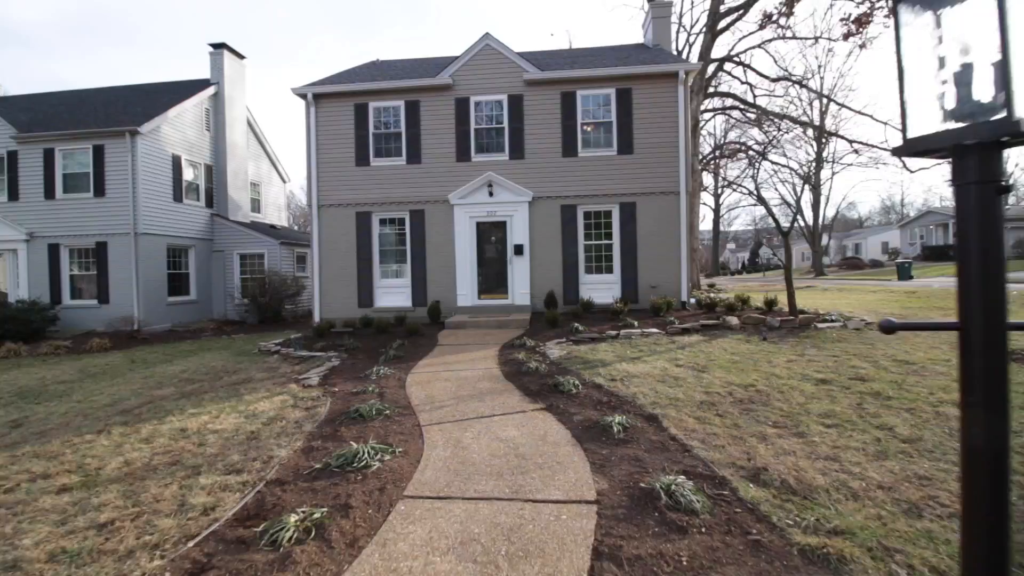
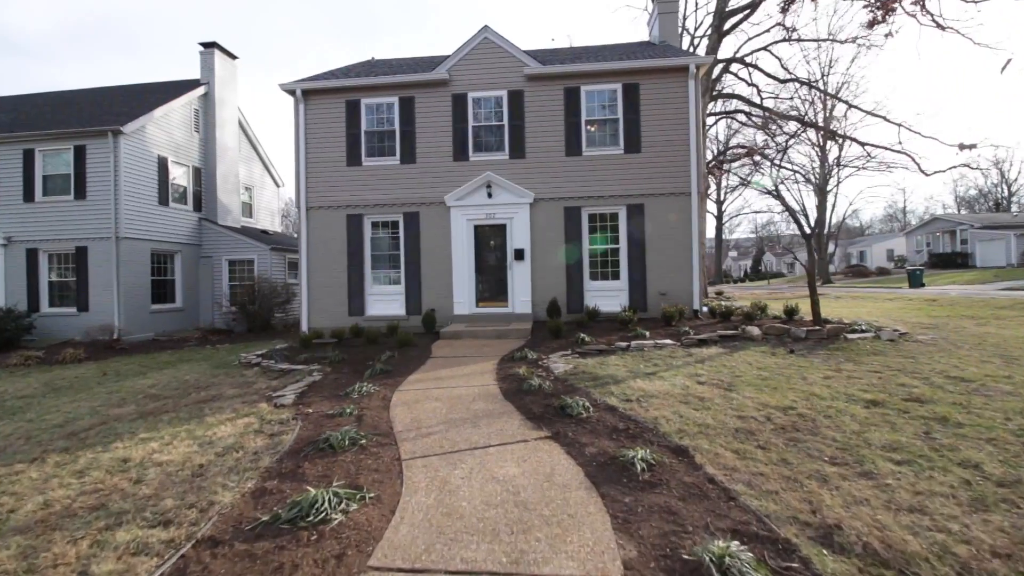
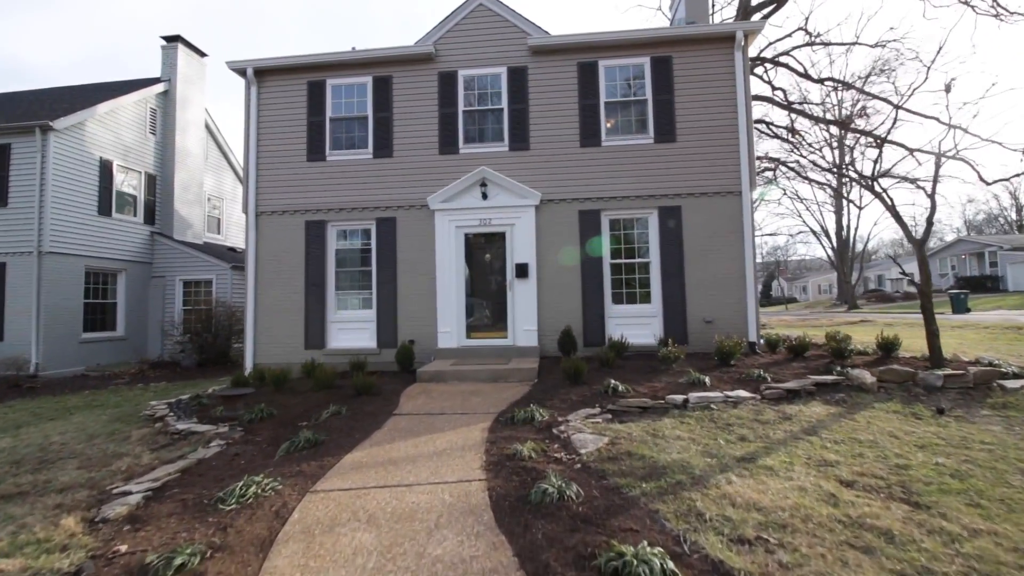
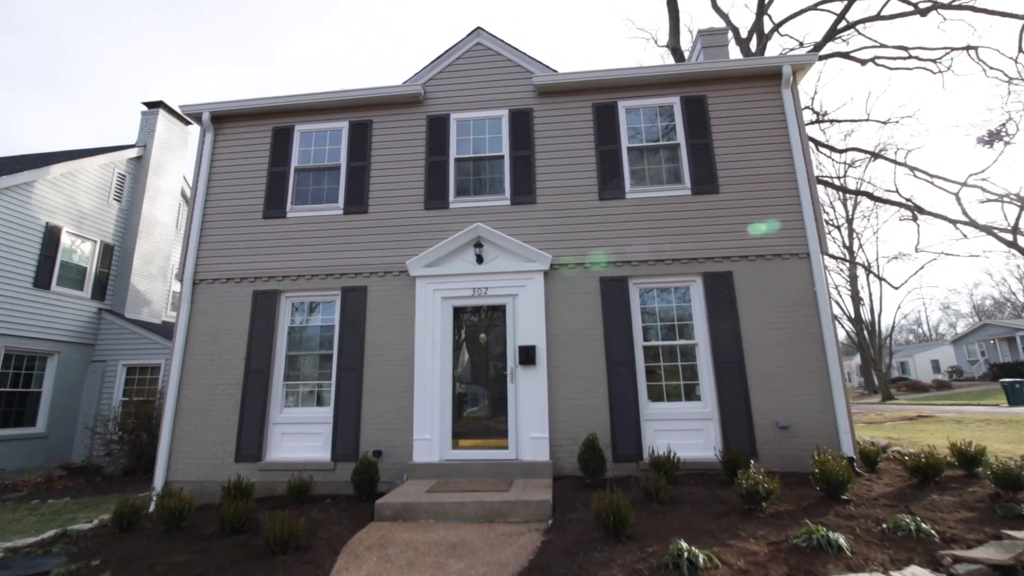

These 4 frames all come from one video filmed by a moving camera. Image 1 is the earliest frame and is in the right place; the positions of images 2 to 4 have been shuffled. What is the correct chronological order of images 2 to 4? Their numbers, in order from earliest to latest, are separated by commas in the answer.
2, 3, 4
